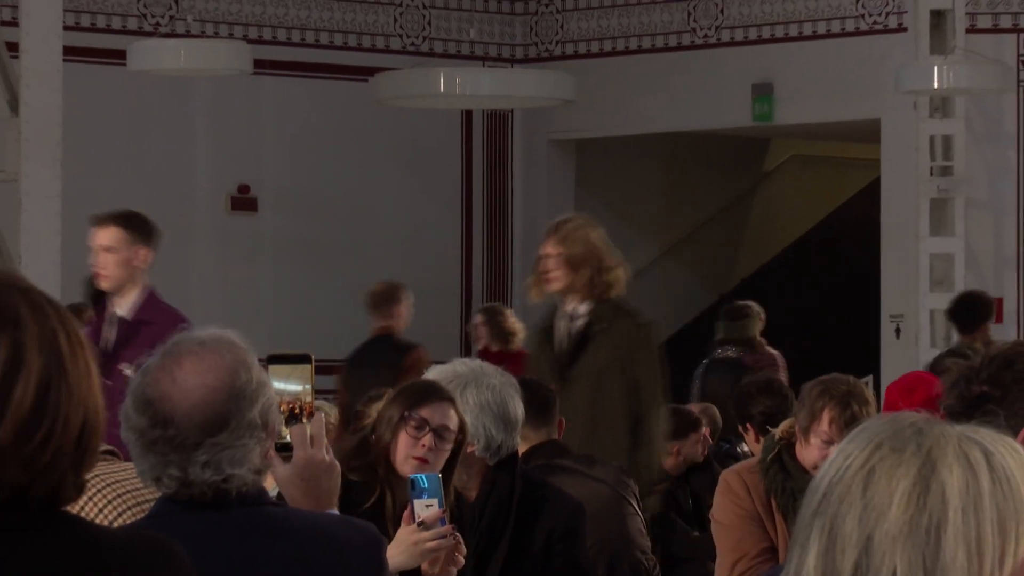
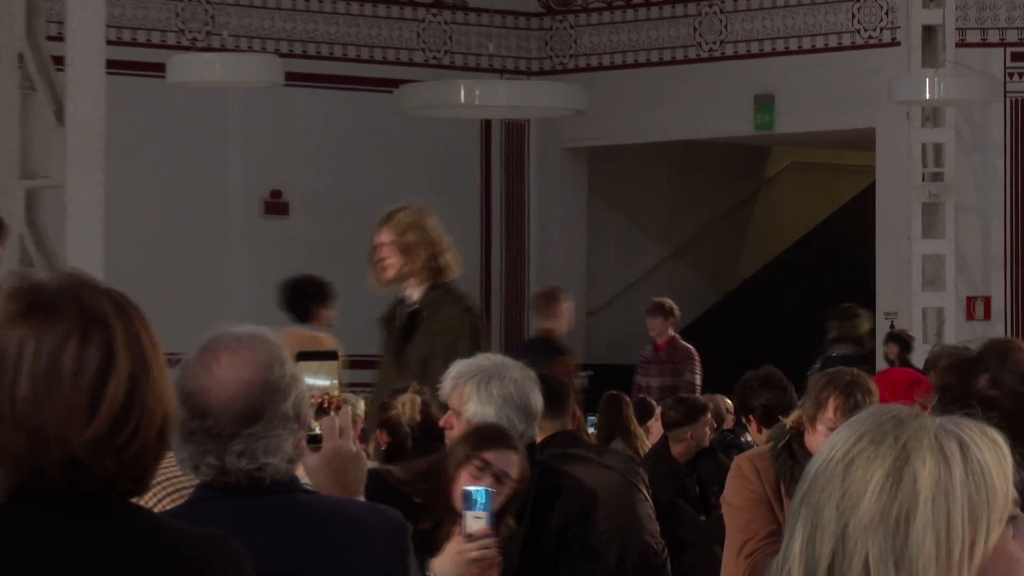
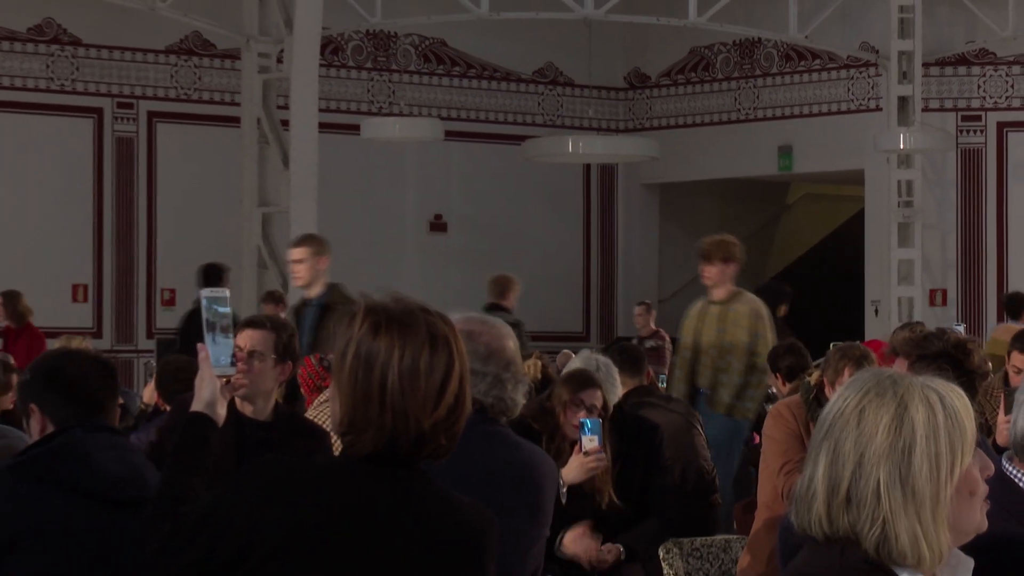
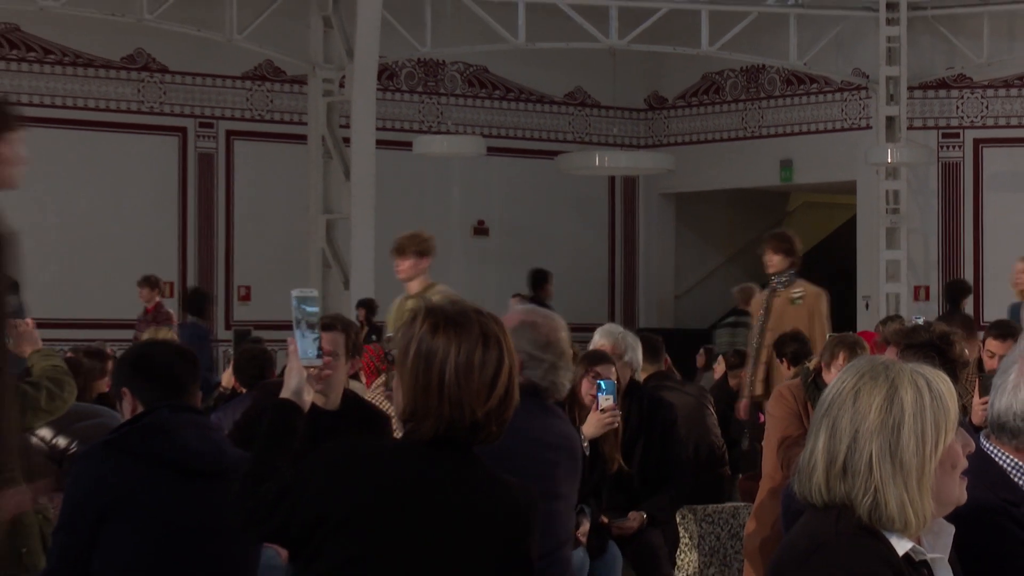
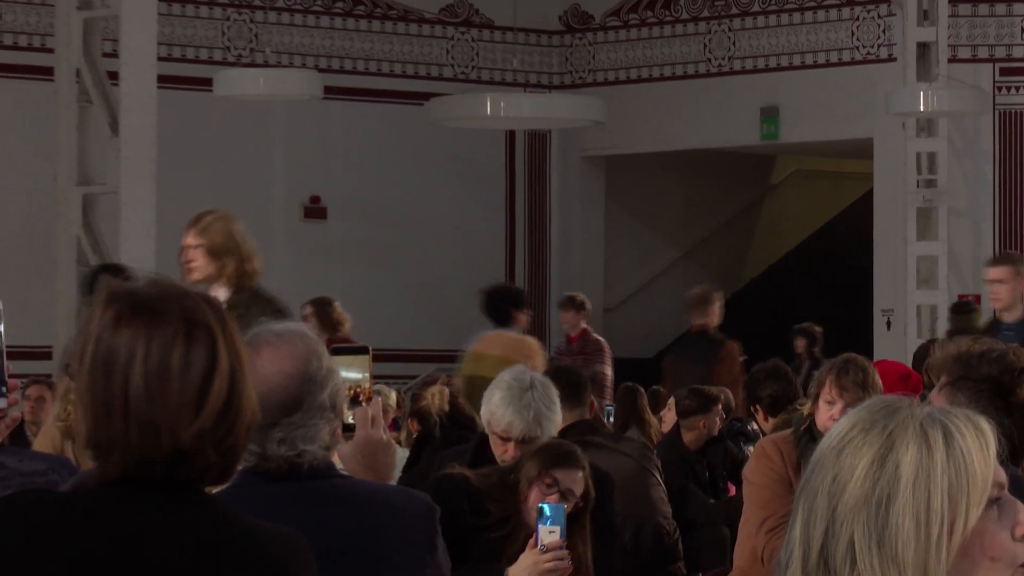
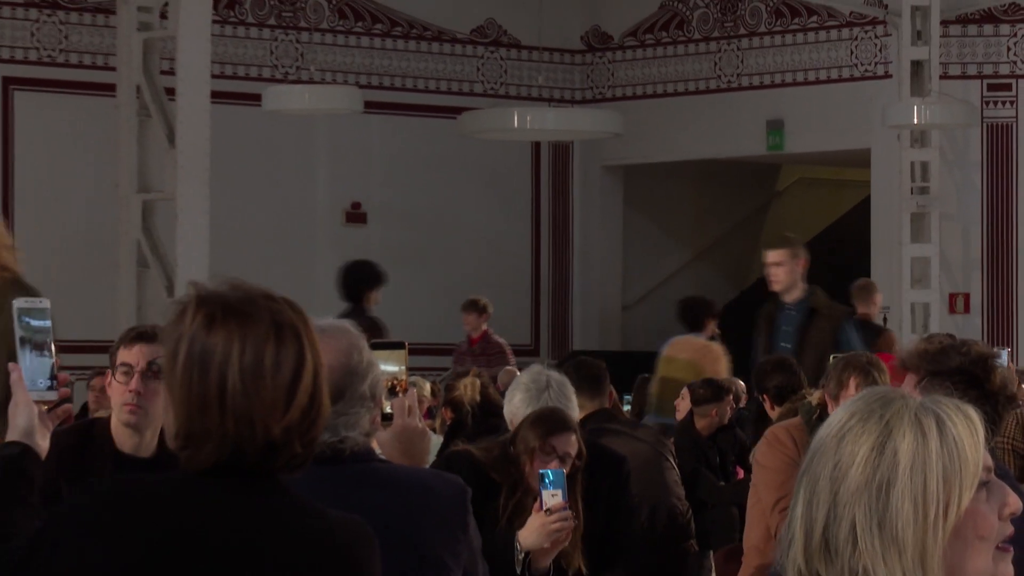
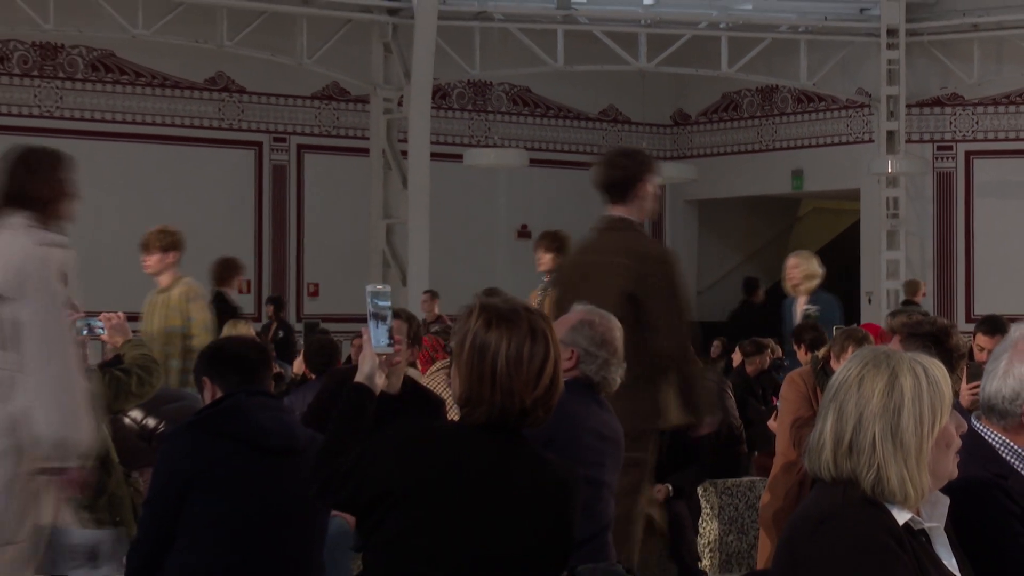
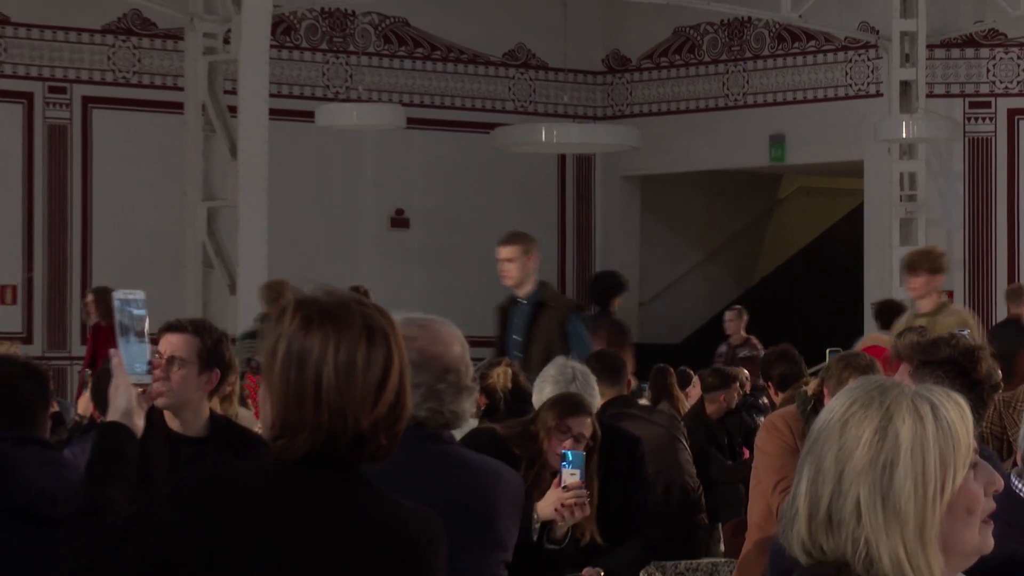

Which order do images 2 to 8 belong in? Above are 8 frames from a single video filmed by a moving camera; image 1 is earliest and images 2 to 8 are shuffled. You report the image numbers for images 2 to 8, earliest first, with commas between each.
2, 5, 6, 8, 3, 4, 7
